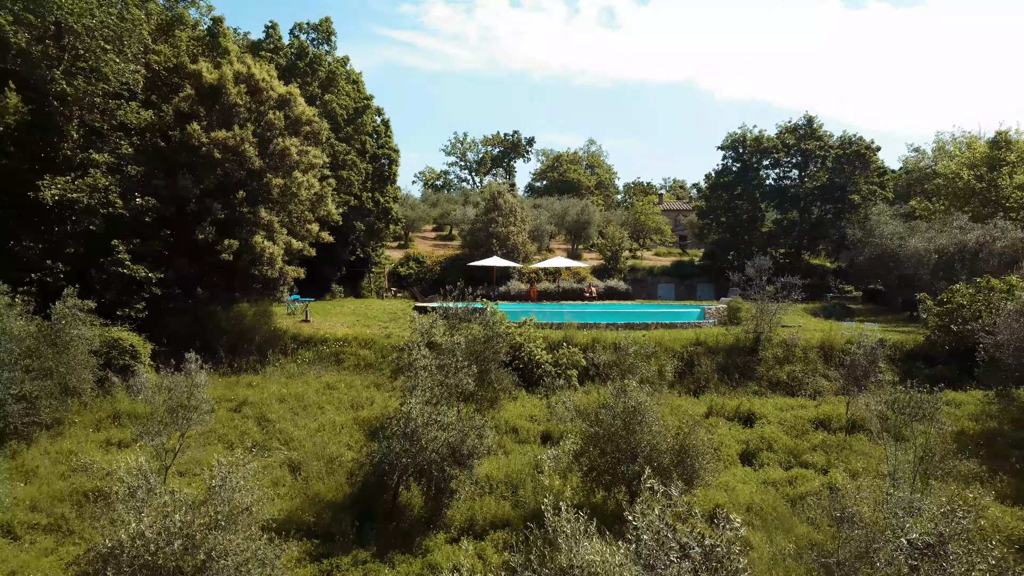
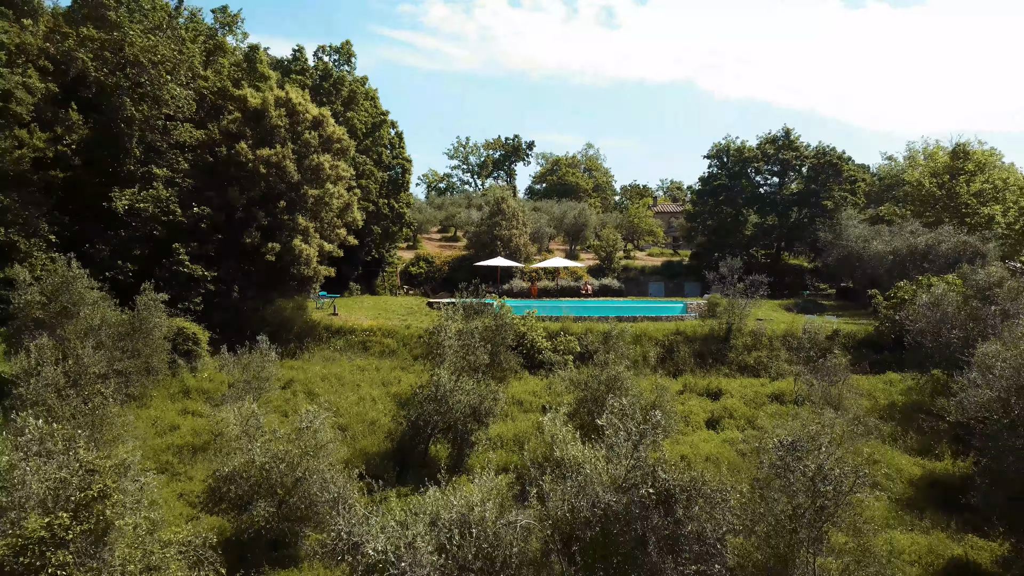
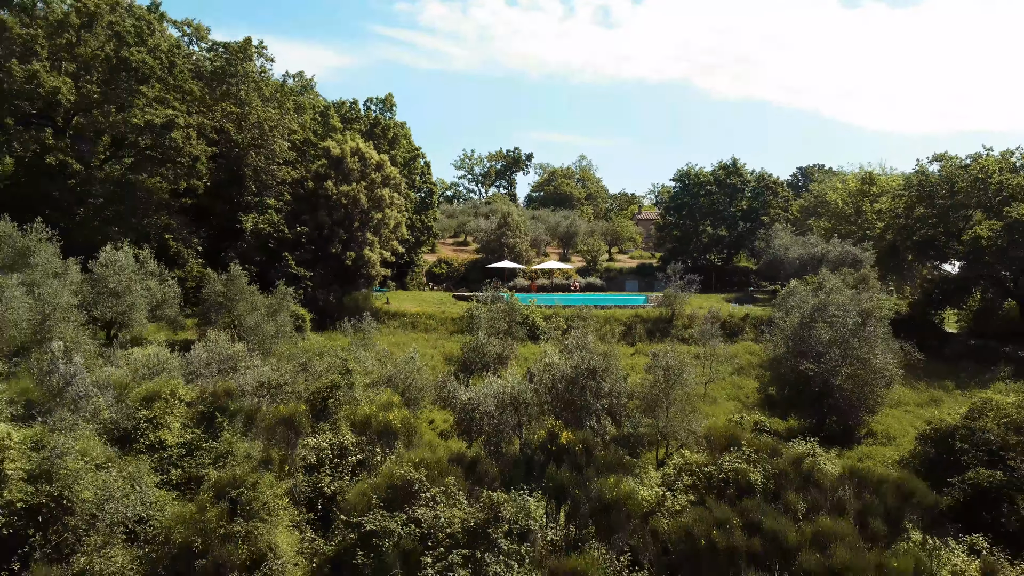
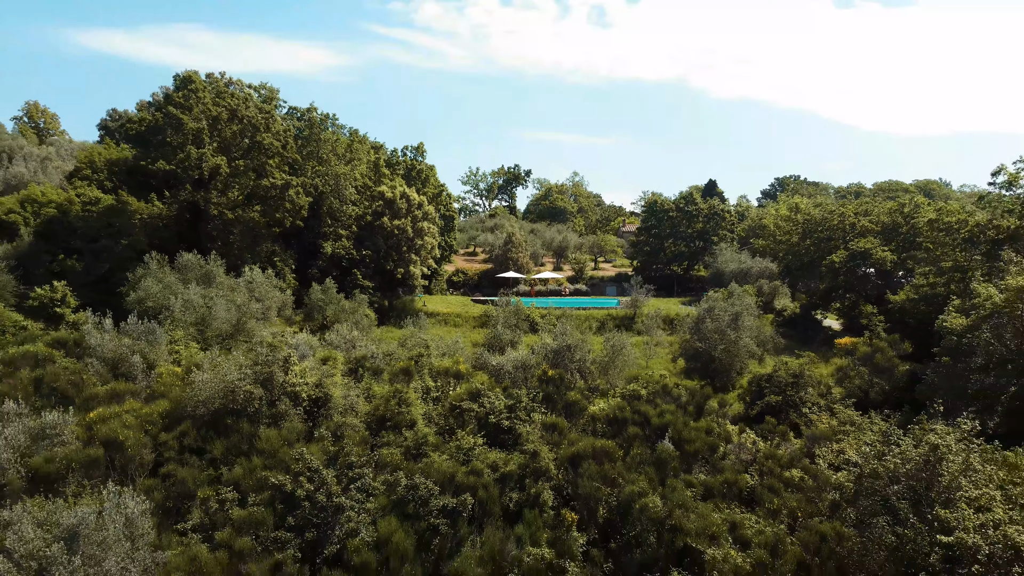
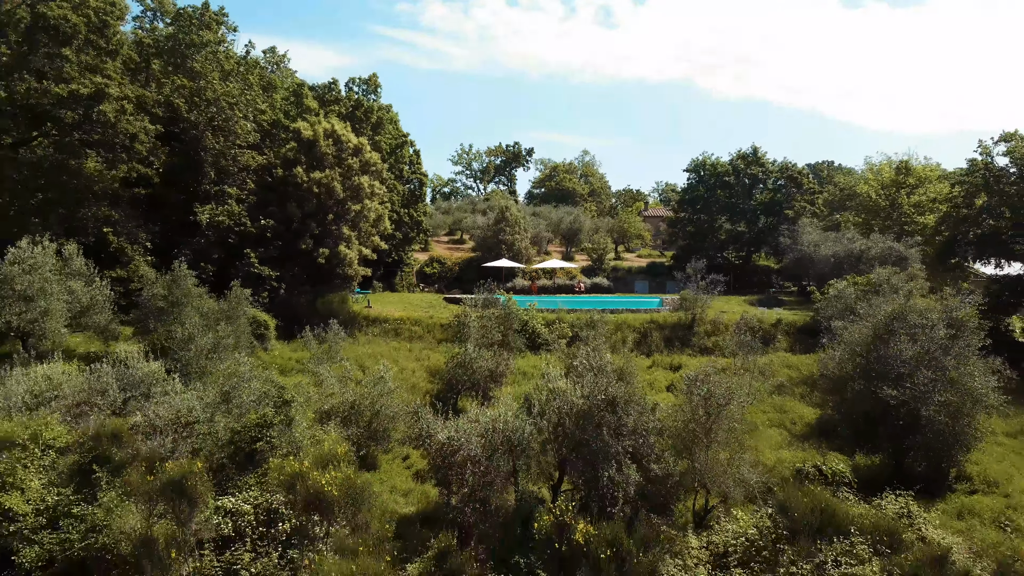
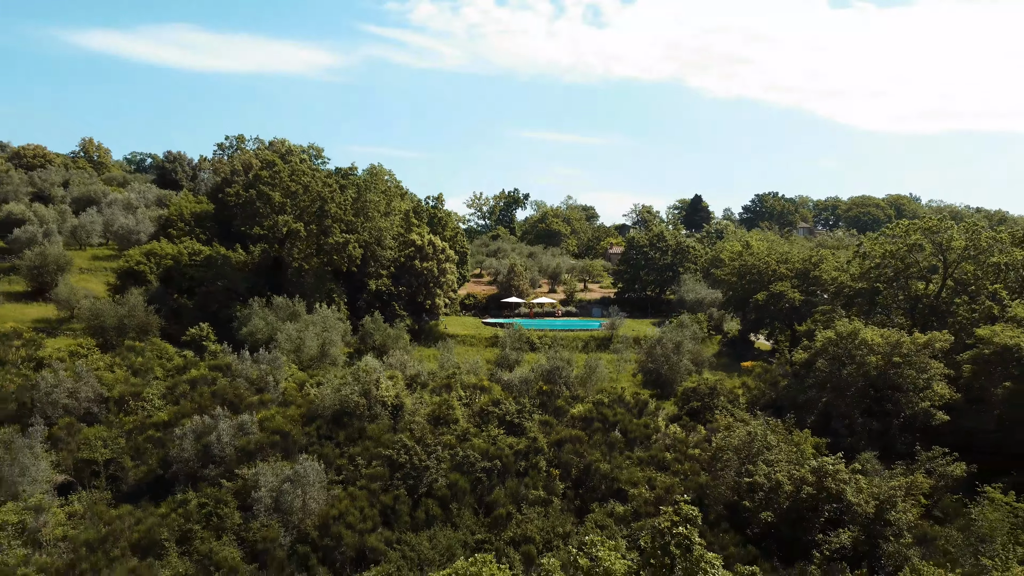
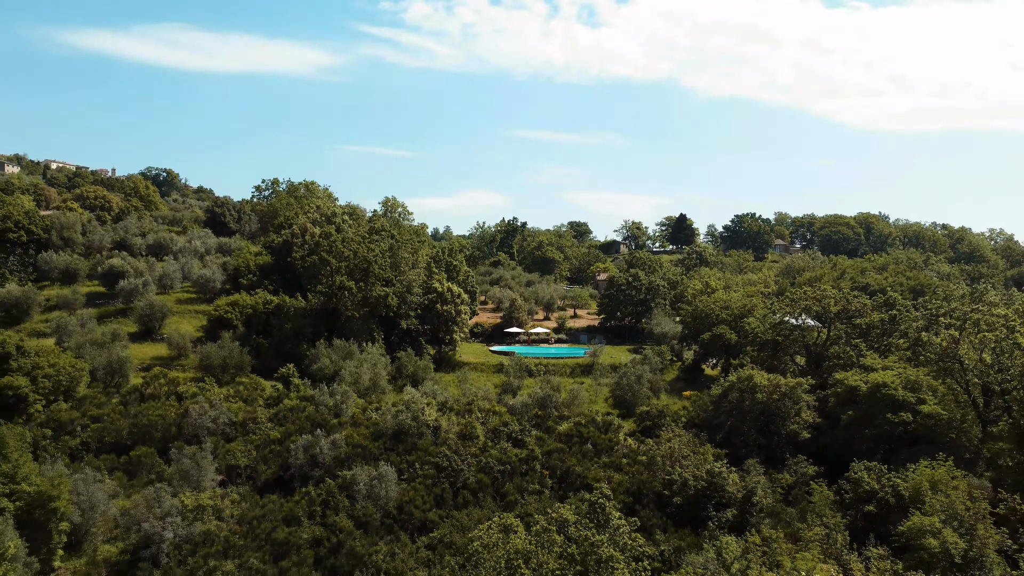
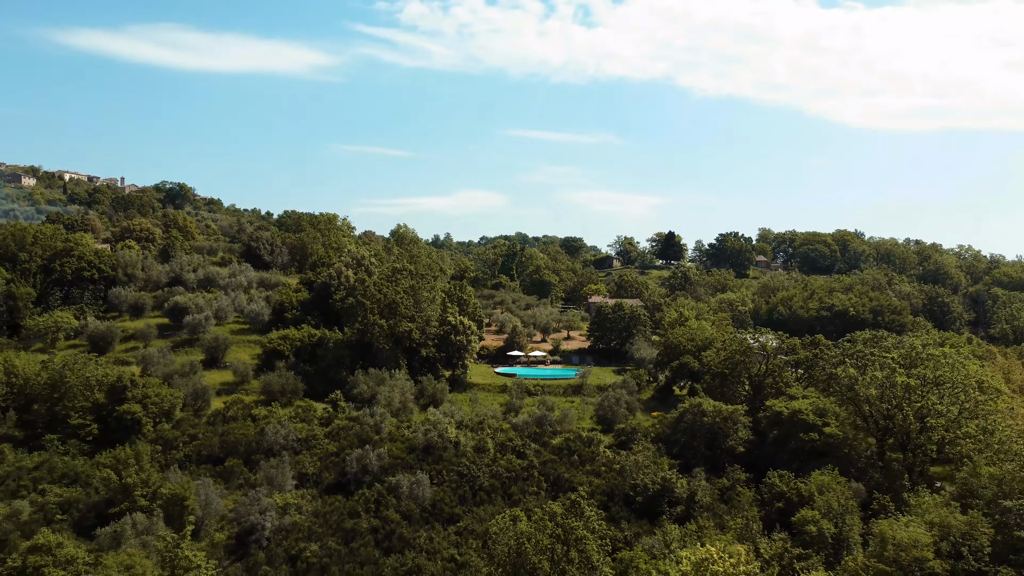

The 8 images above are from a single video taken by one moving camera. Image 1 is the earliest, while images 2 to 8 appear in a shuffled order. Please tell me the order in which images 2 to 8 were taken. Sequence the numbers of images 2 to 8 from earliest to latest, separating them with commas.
2, 5, 3, 4, 6, 7, 8
